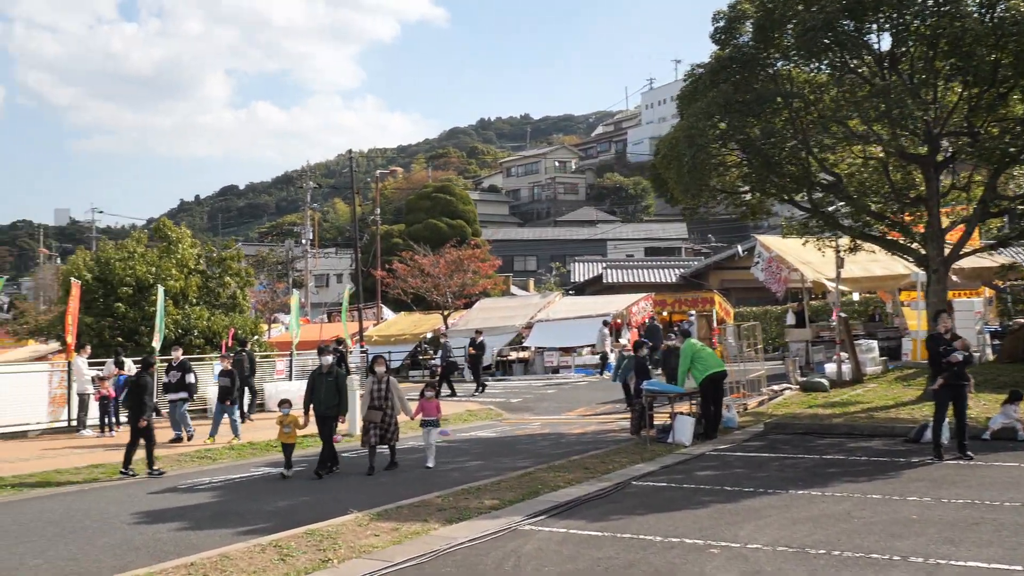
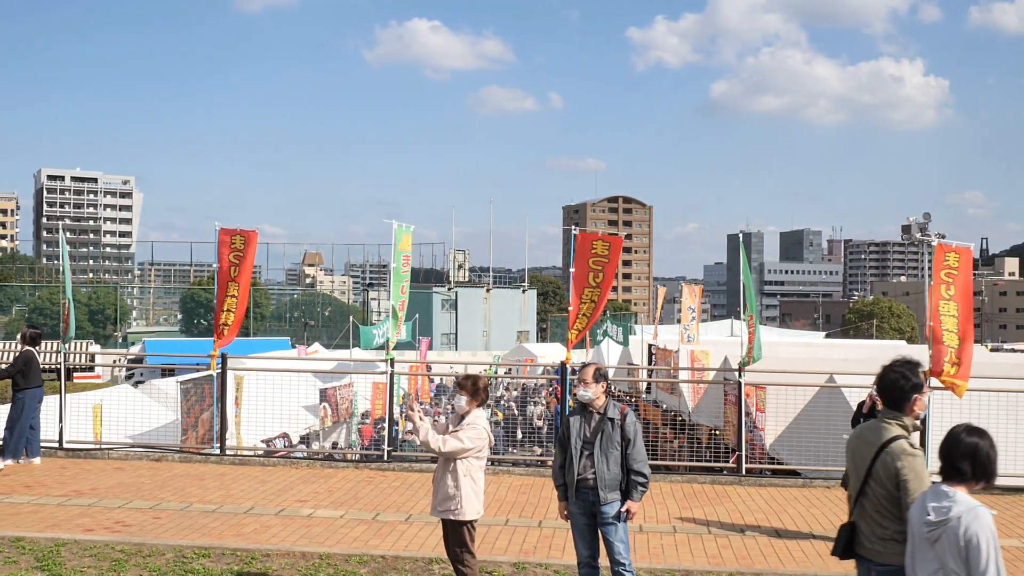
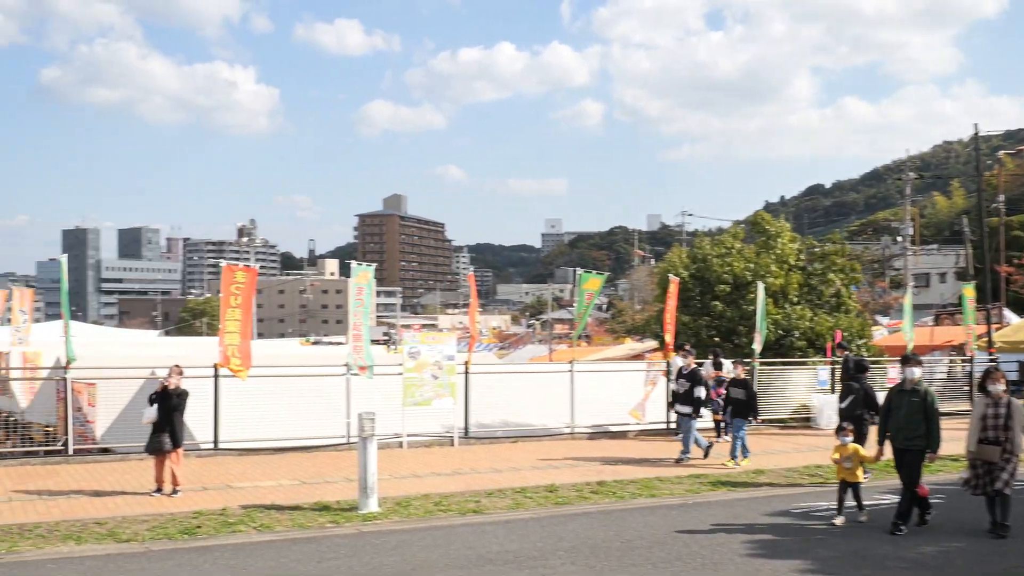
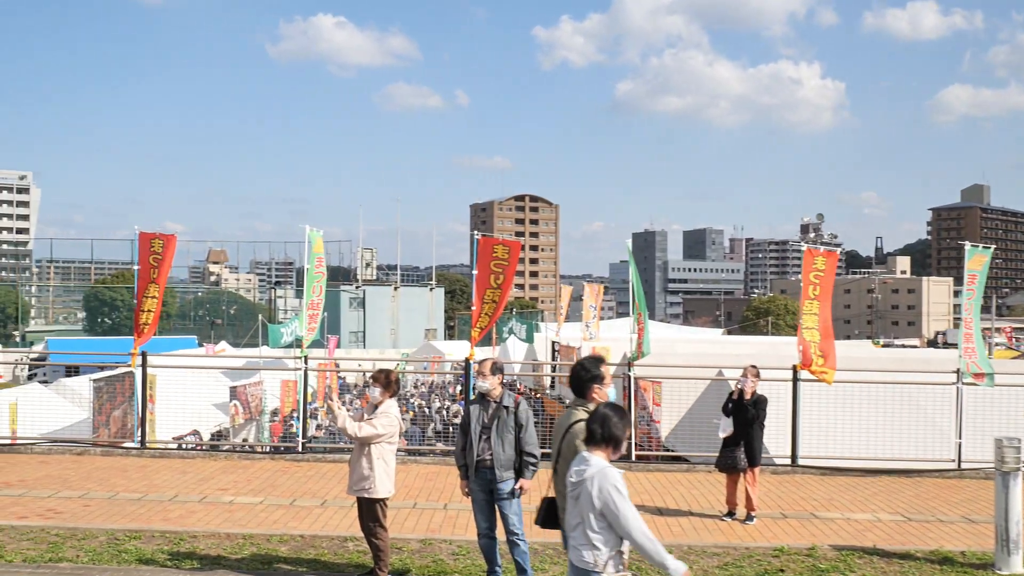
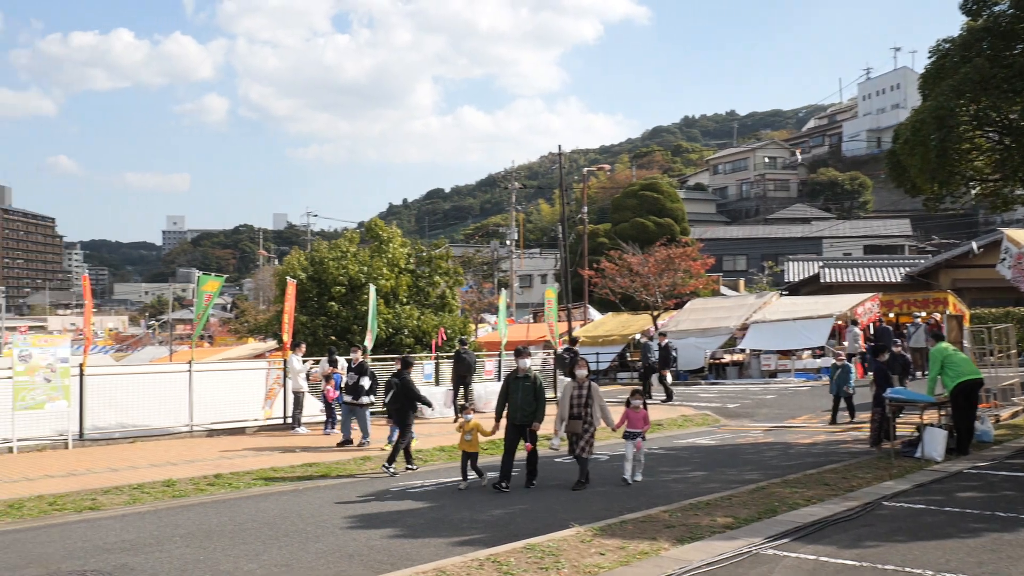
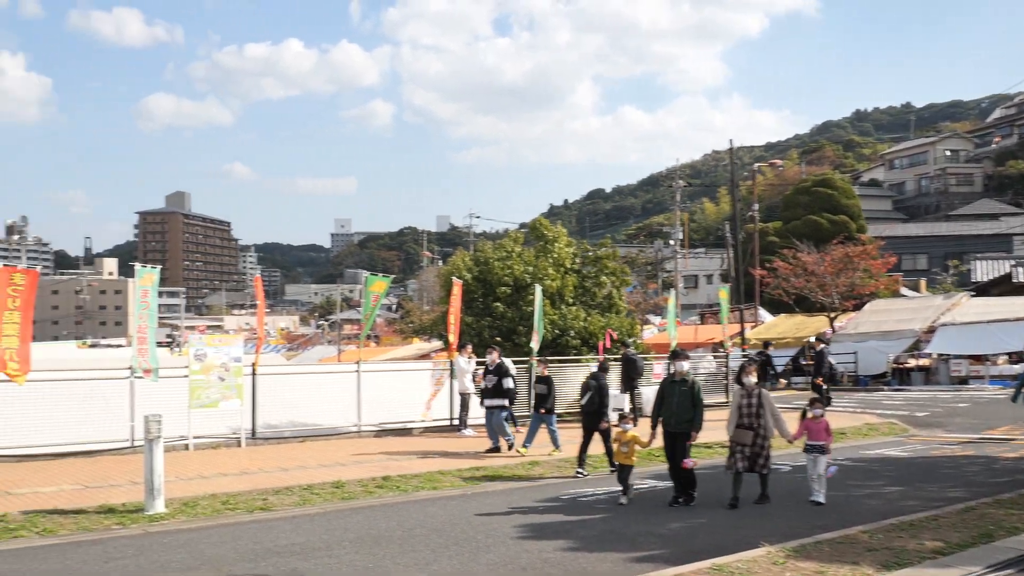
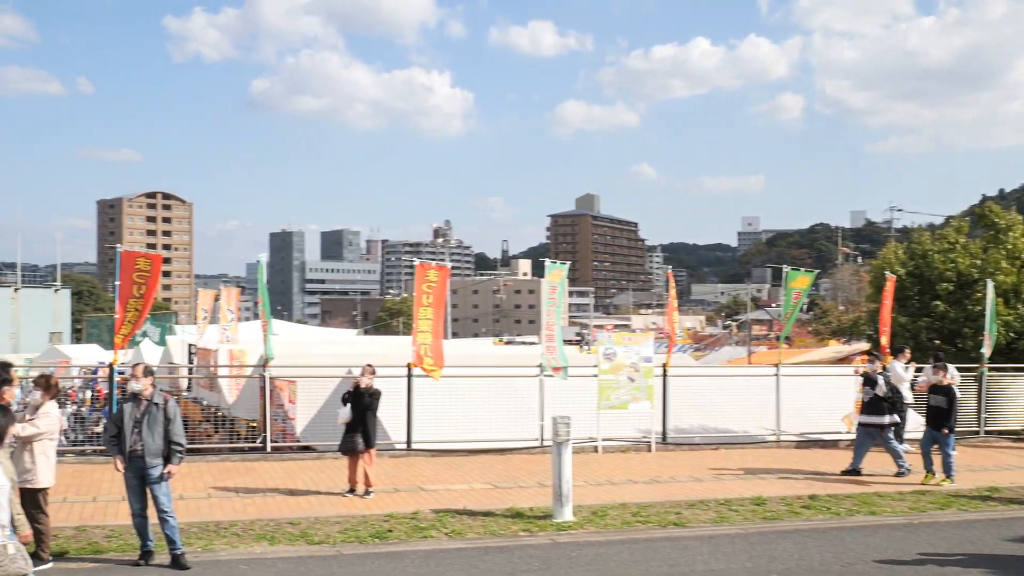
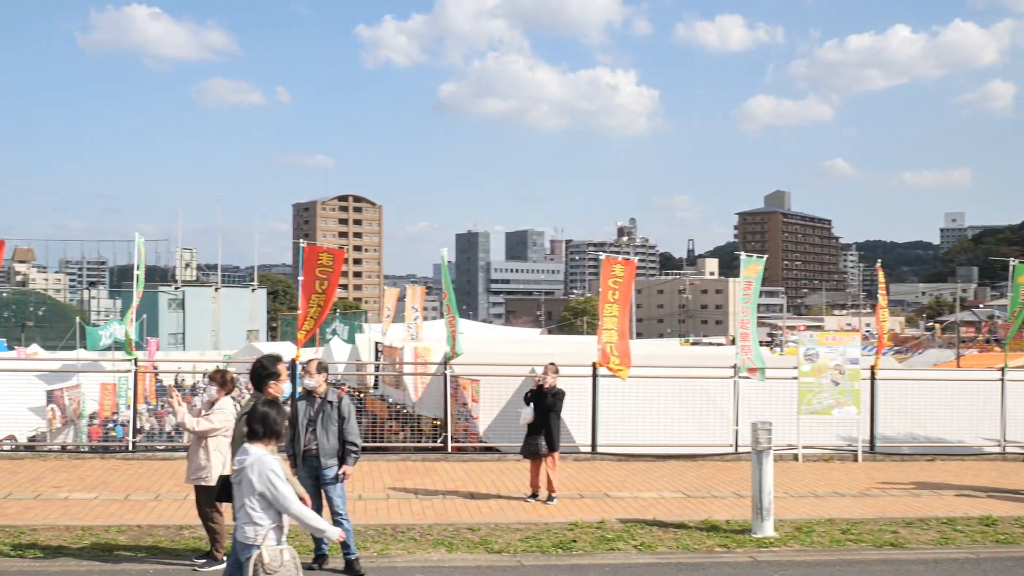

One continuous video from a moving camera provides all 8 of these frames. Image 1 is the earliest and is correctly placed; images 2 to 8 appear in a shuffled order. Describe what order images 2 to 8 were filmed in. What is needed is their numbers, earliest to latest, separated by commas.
5, 6, 3, 7, 8, 4, 2
